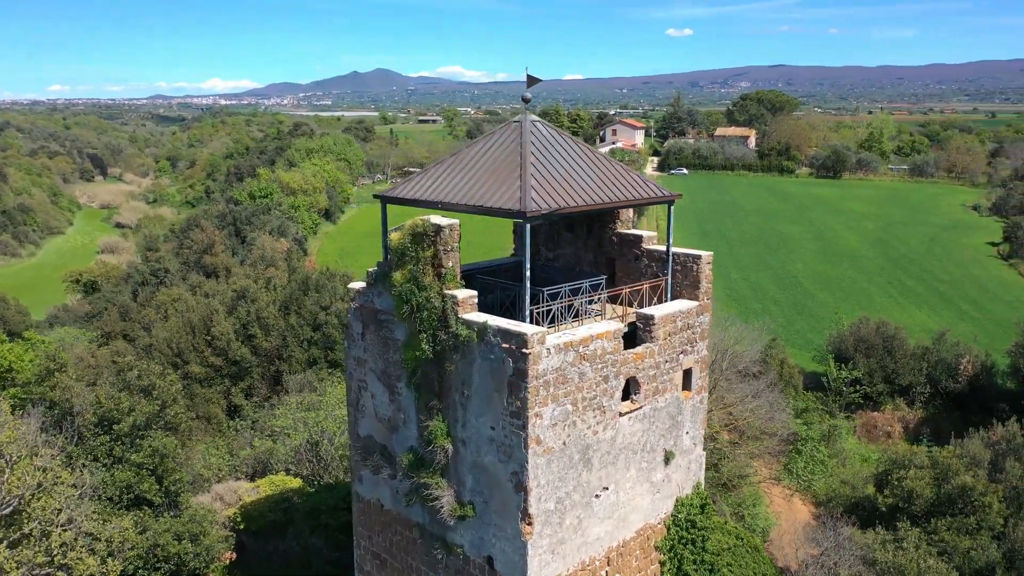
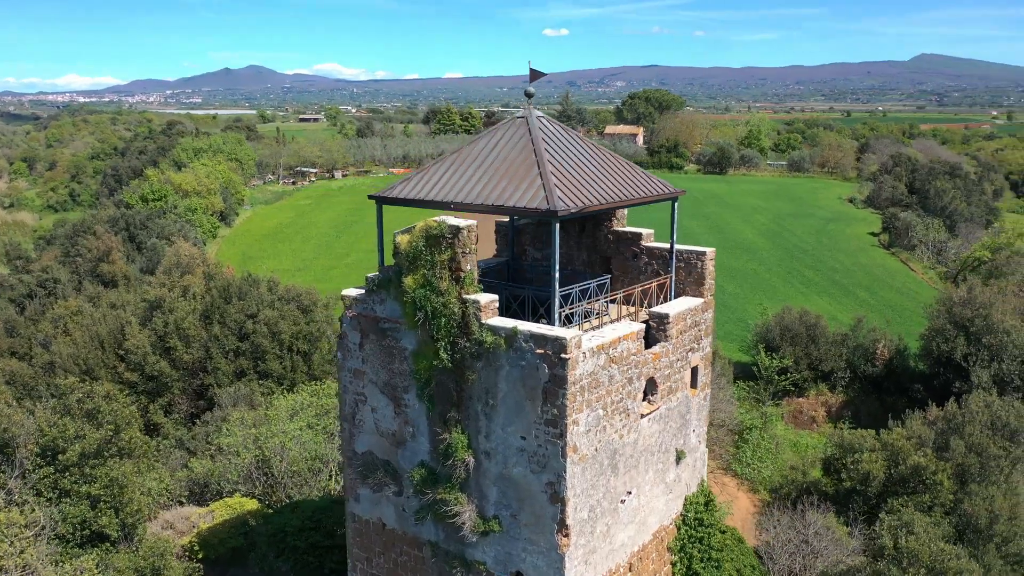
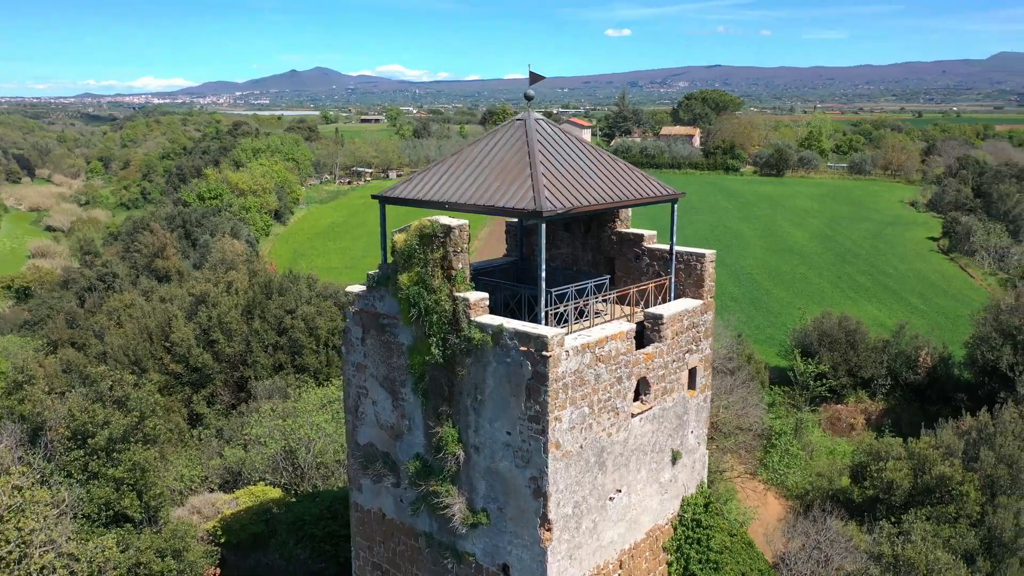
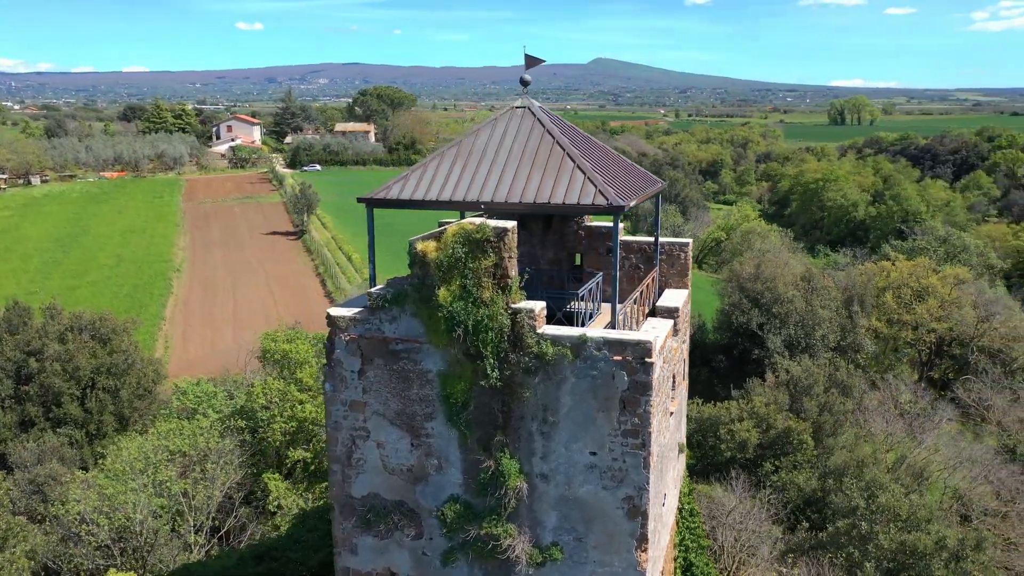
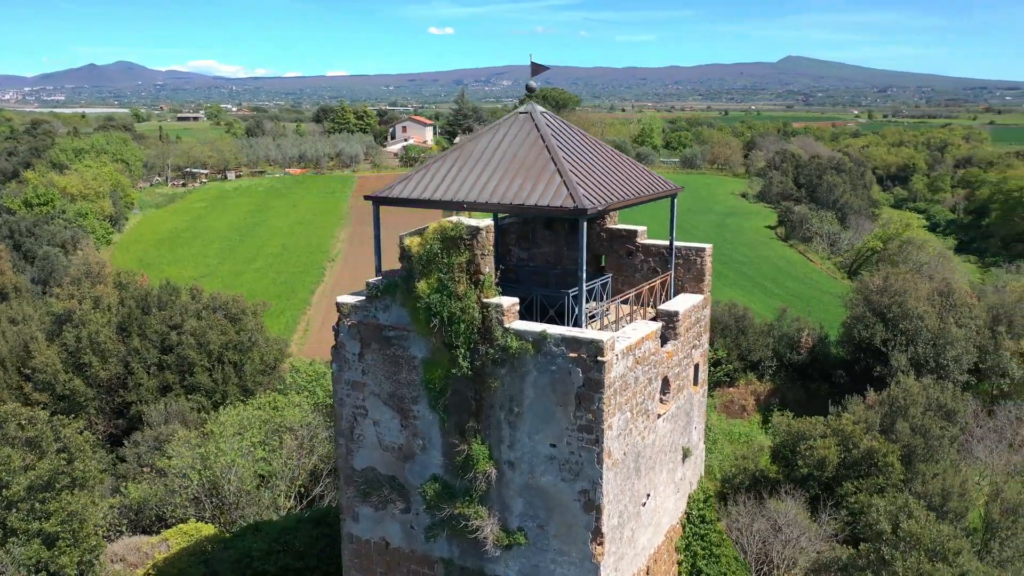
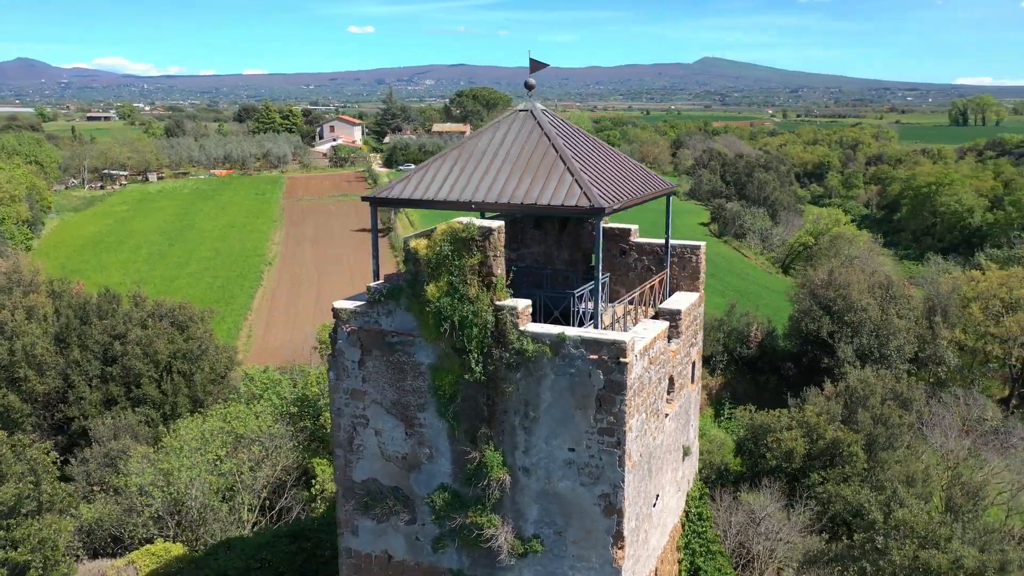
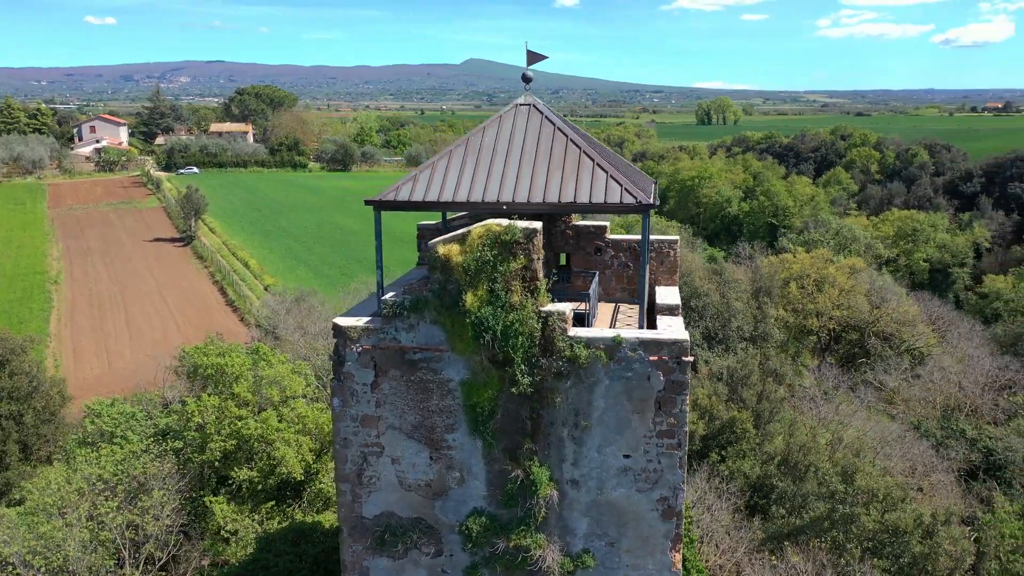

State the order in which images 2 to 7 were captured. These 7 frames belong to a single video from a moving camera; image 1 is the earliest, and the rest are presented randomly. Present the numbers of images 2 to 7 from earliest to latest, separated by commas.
3, 2, 5, 6, 4, 7
